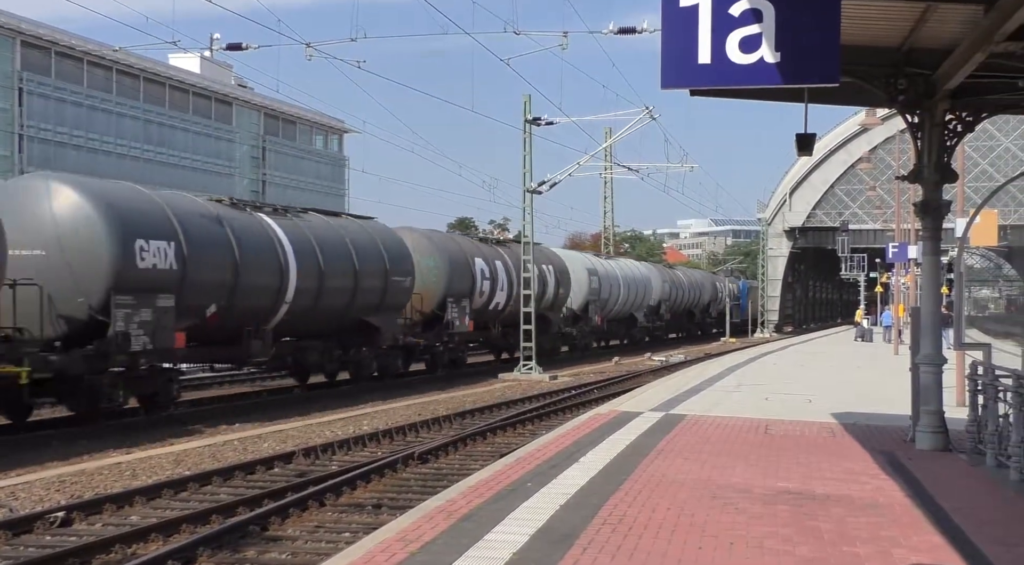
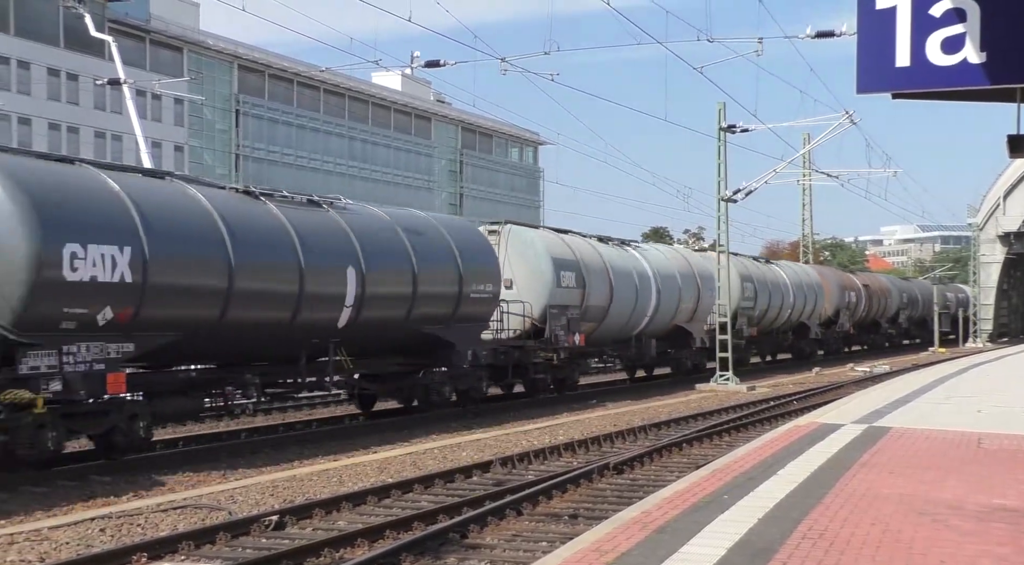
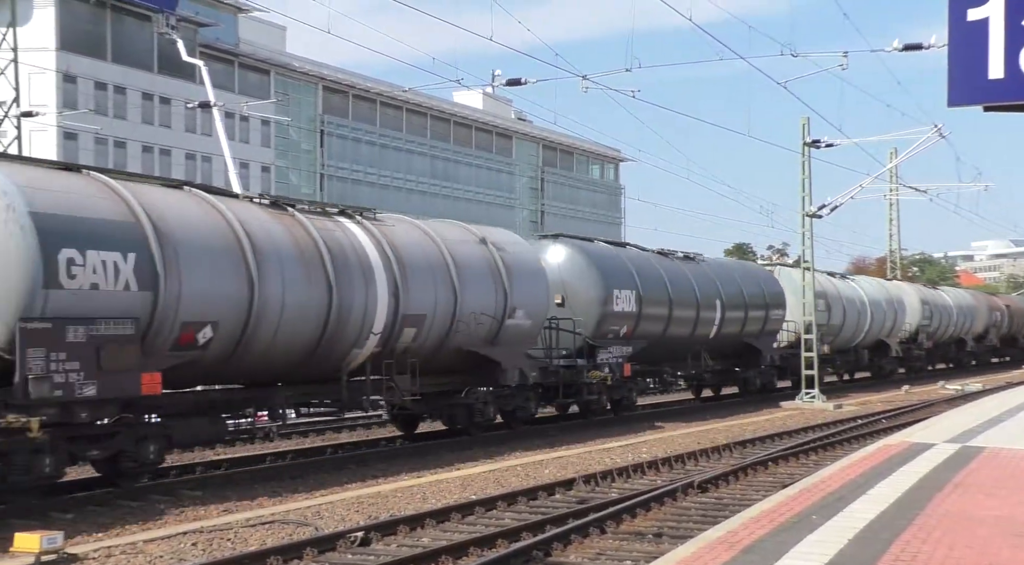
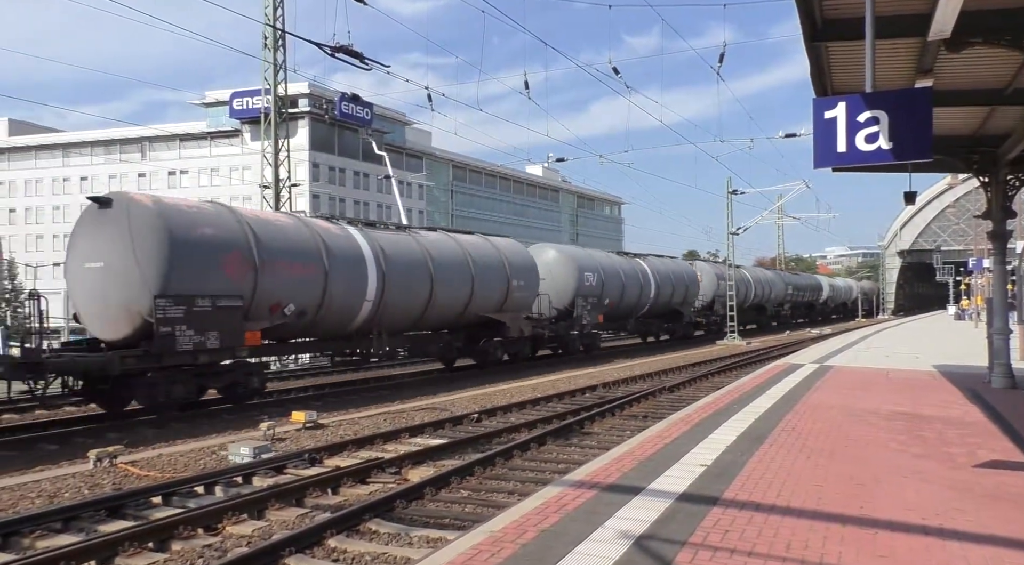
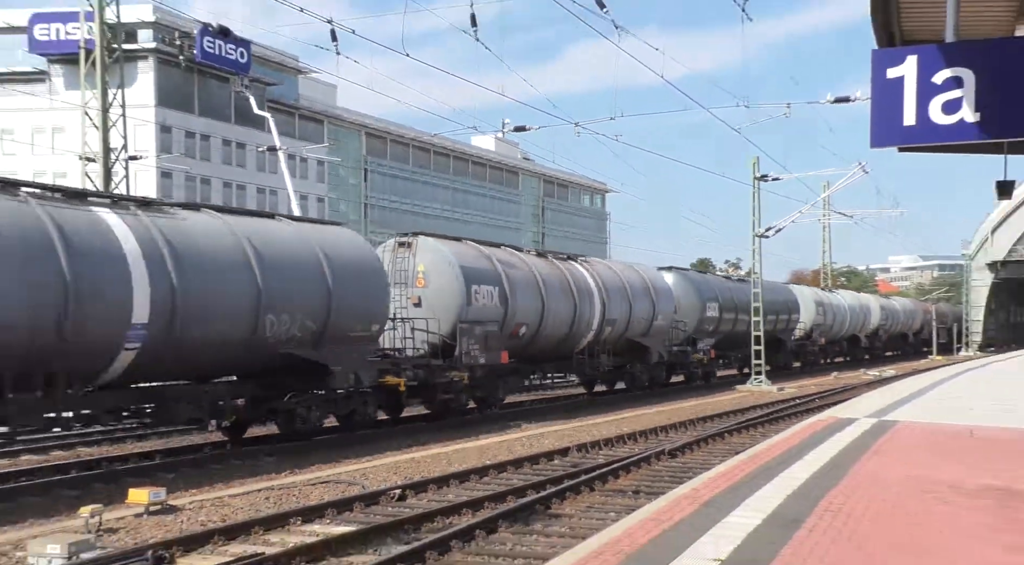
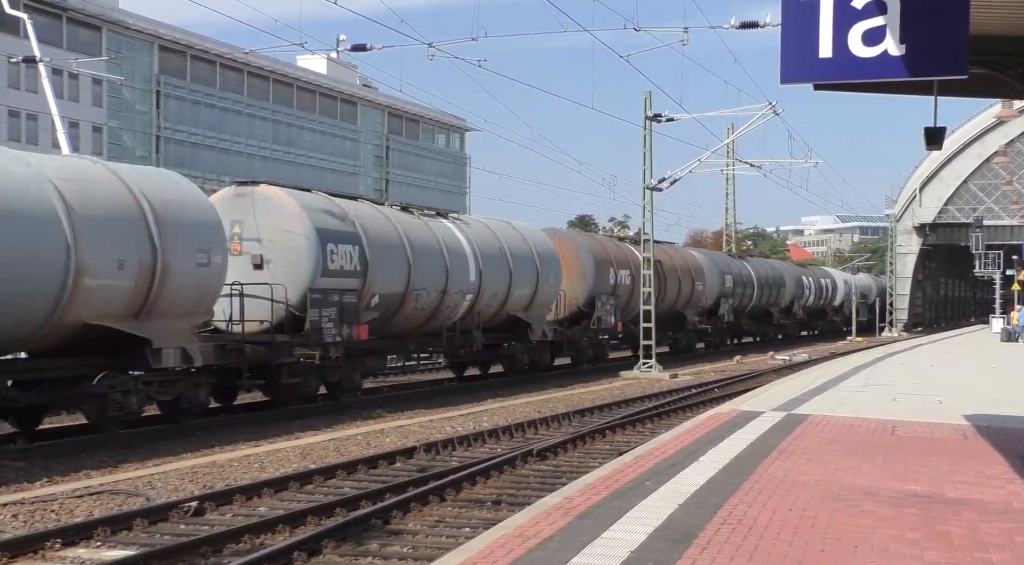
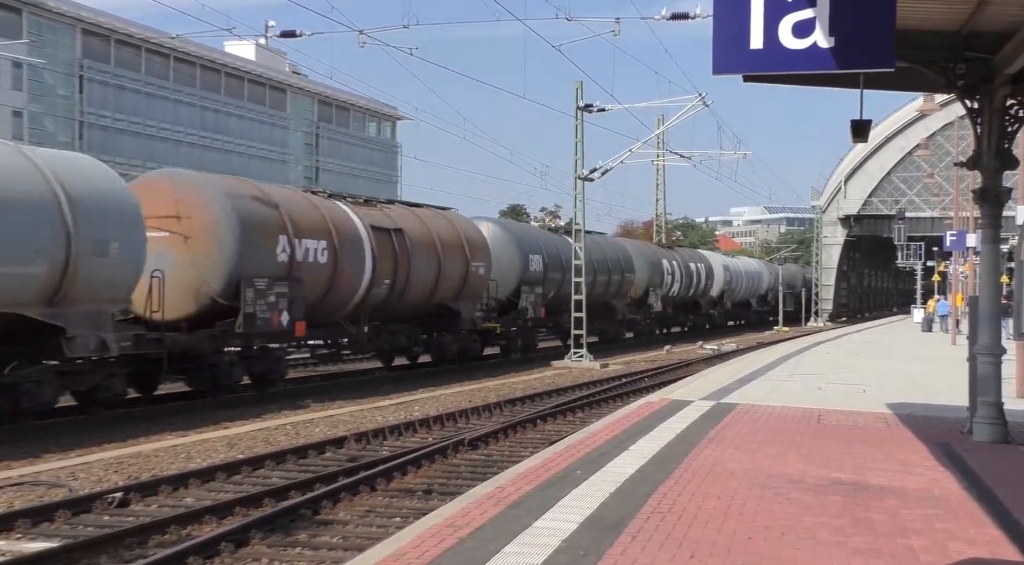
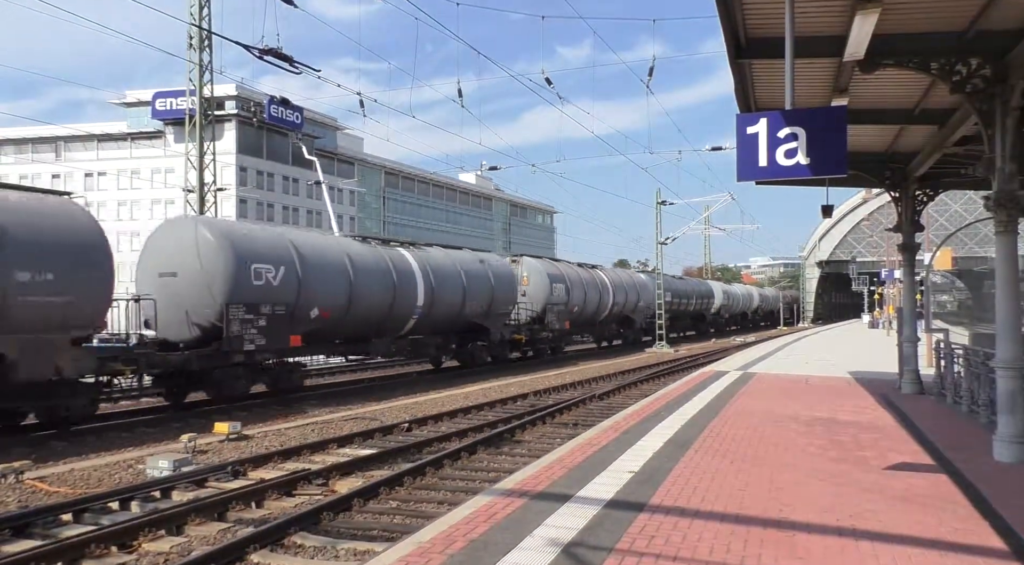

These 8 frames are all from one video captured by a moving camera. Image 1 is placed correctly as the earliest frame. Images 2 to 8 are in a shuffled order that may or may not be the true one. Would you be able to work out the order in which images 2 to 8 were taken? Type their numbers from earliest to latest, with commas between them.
7, 6, 2, 3, 5, 8, 4
